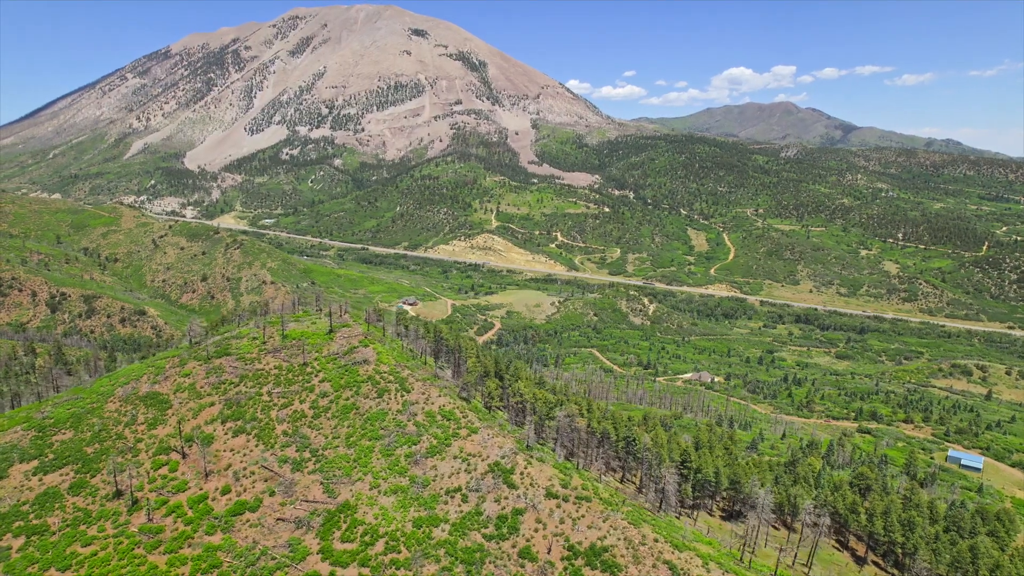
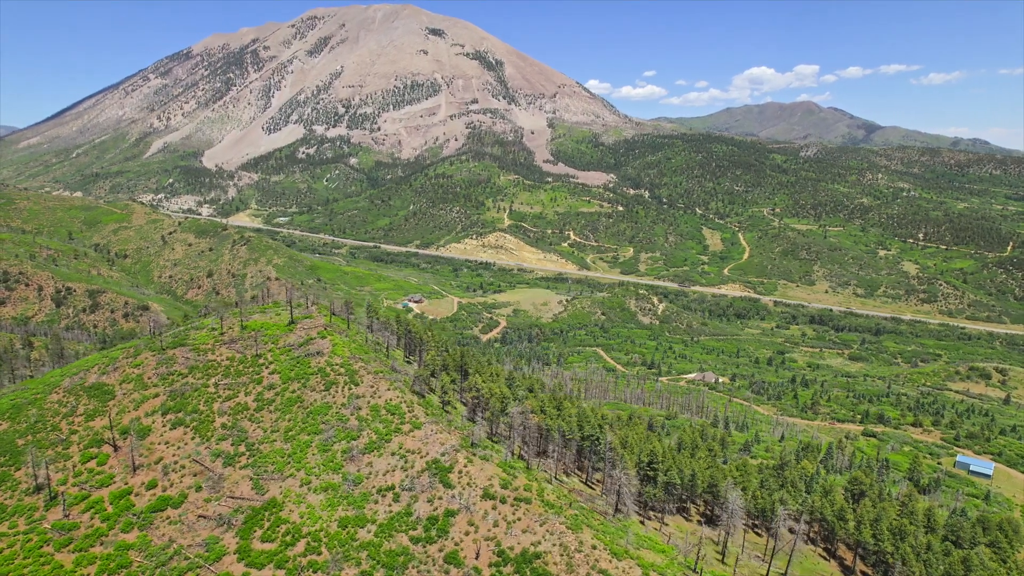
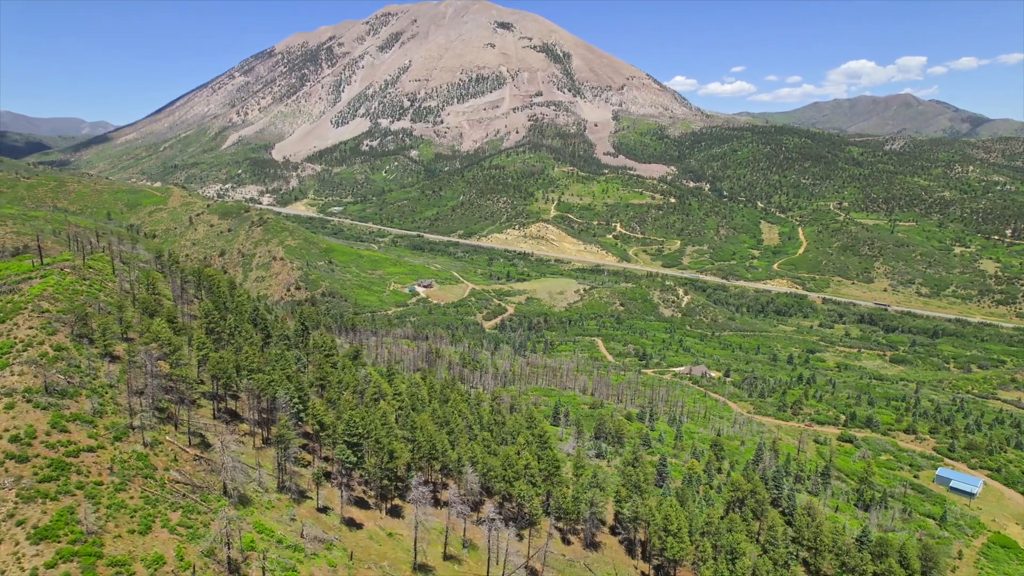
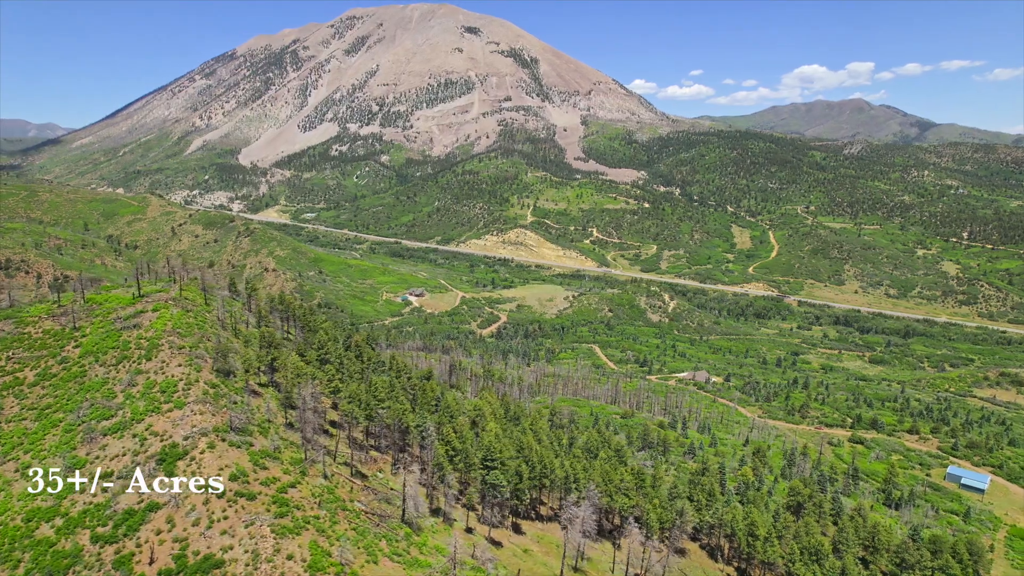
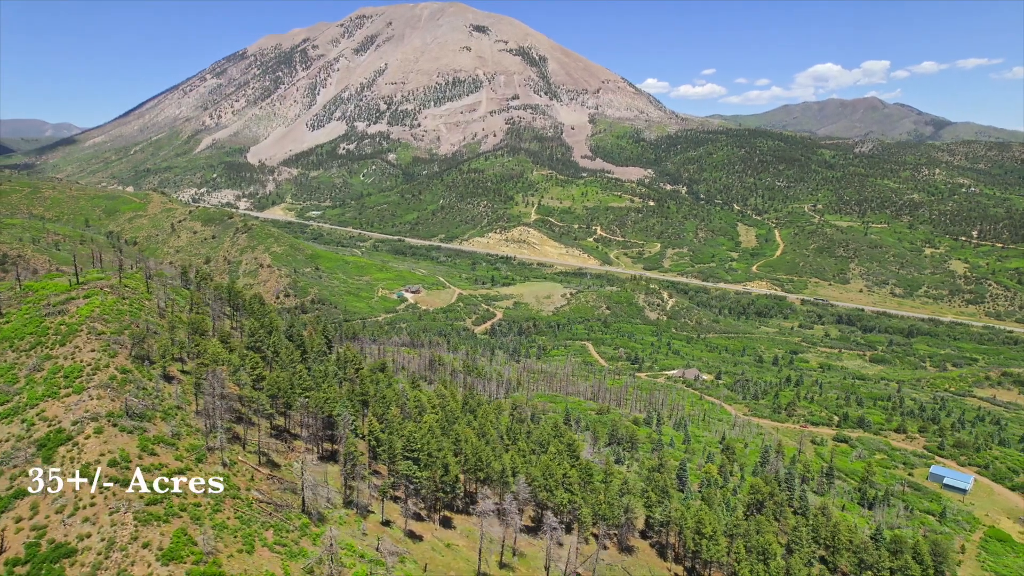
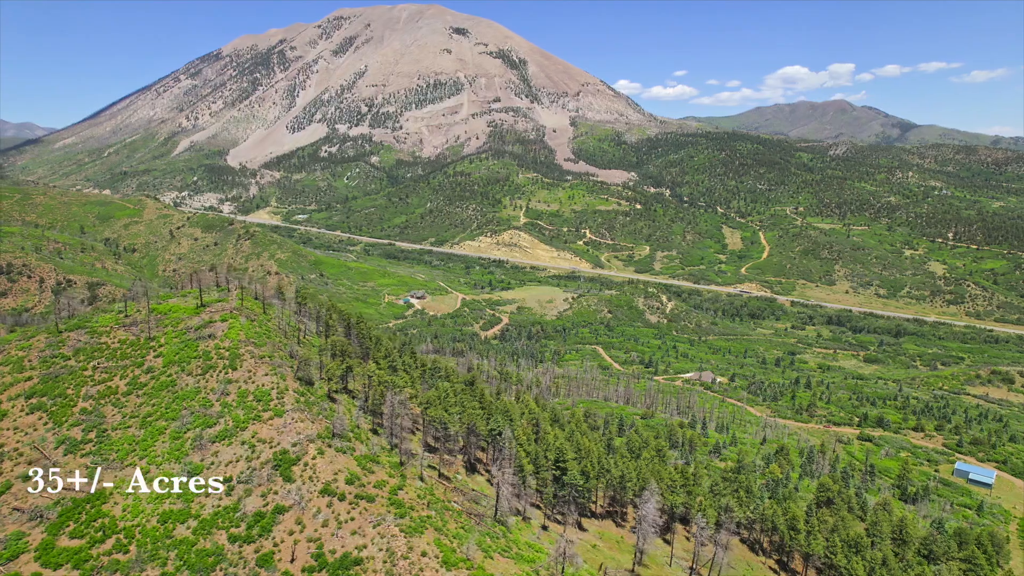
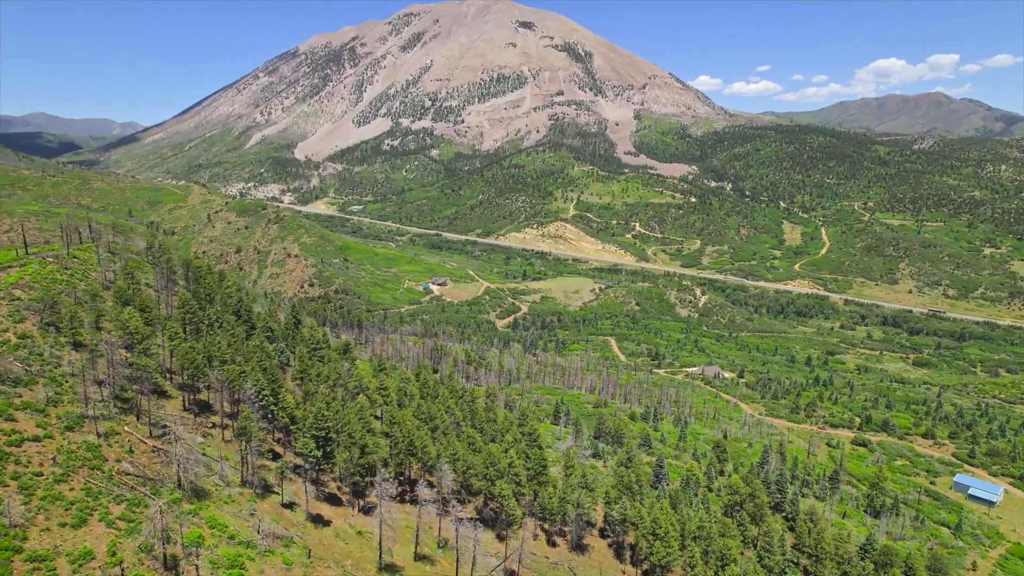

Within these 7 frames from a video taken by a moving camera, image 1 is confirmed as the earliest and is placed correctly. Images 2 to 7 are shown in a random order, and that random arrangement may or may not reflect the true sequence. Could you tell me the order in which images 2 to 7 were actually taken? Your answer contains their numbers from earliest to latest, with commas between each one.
2, 6, 4, 5, 3, 7
